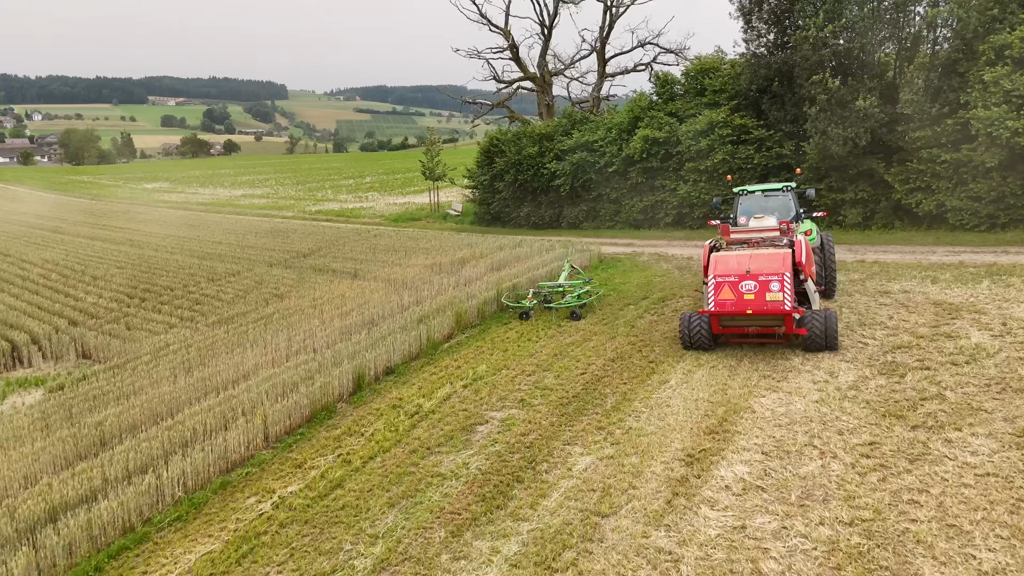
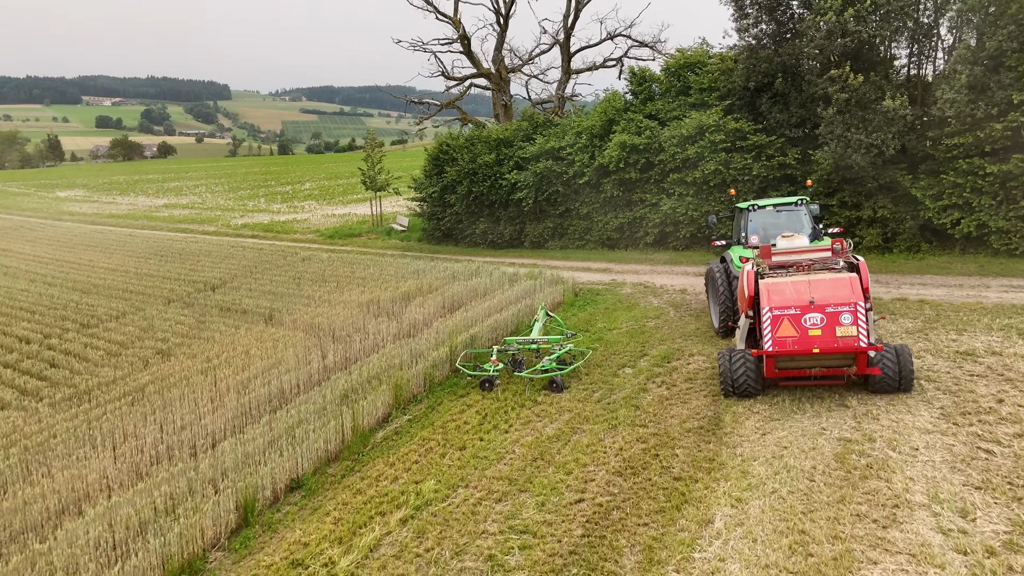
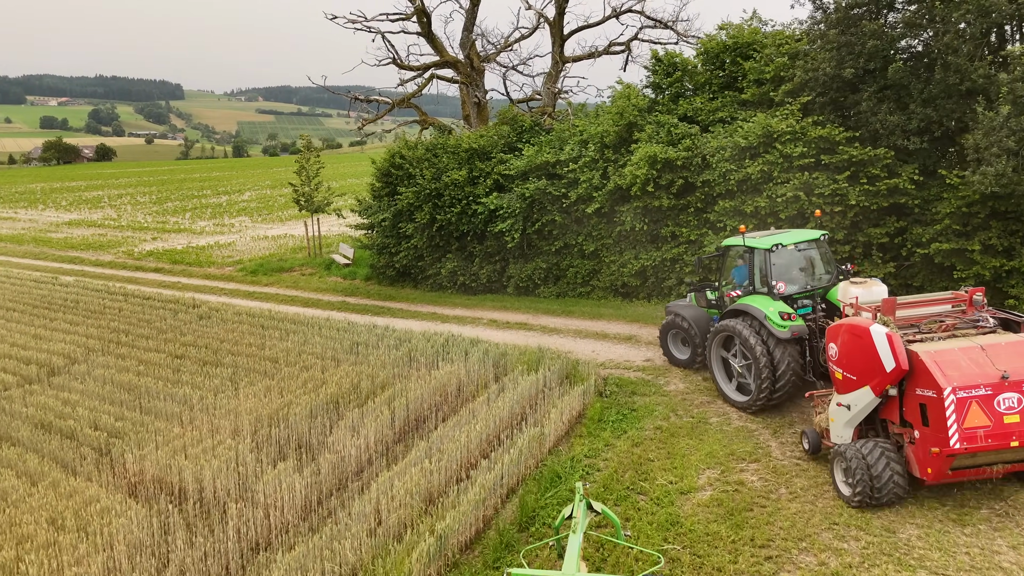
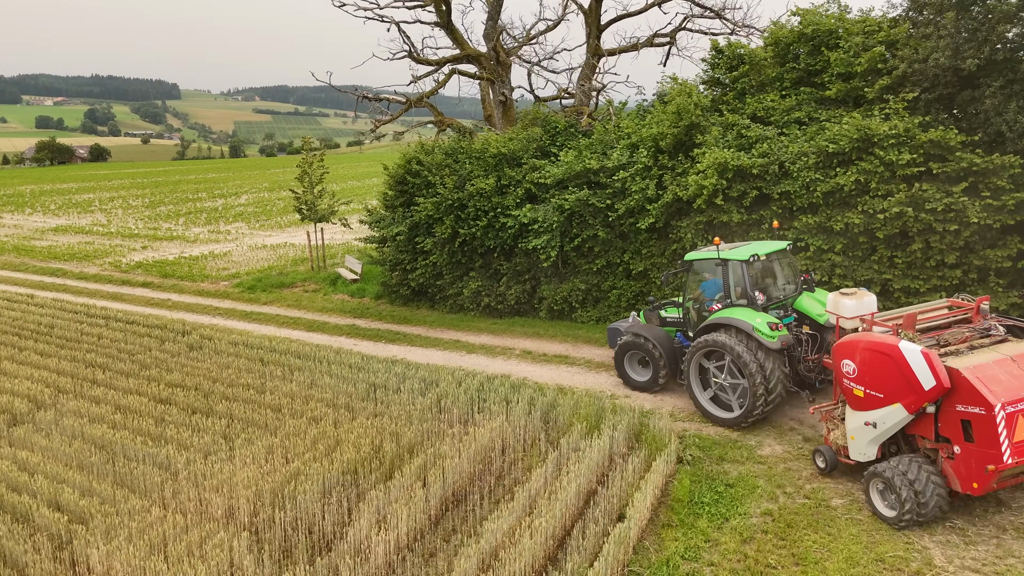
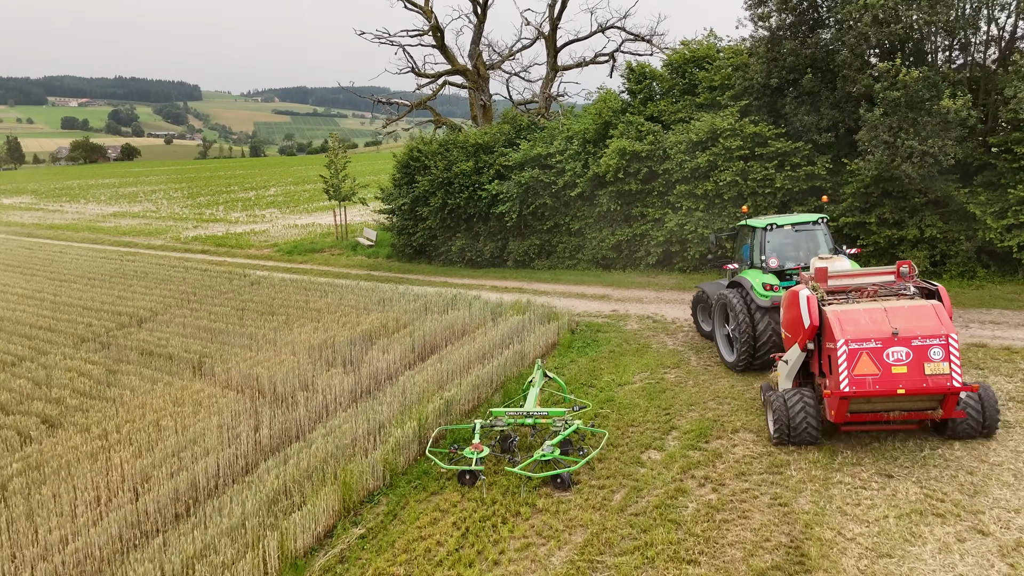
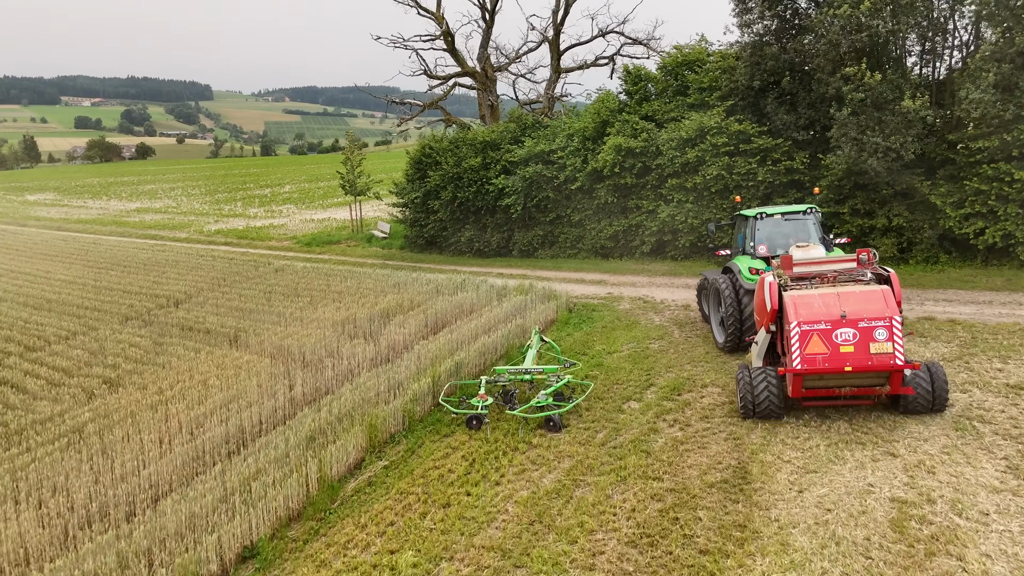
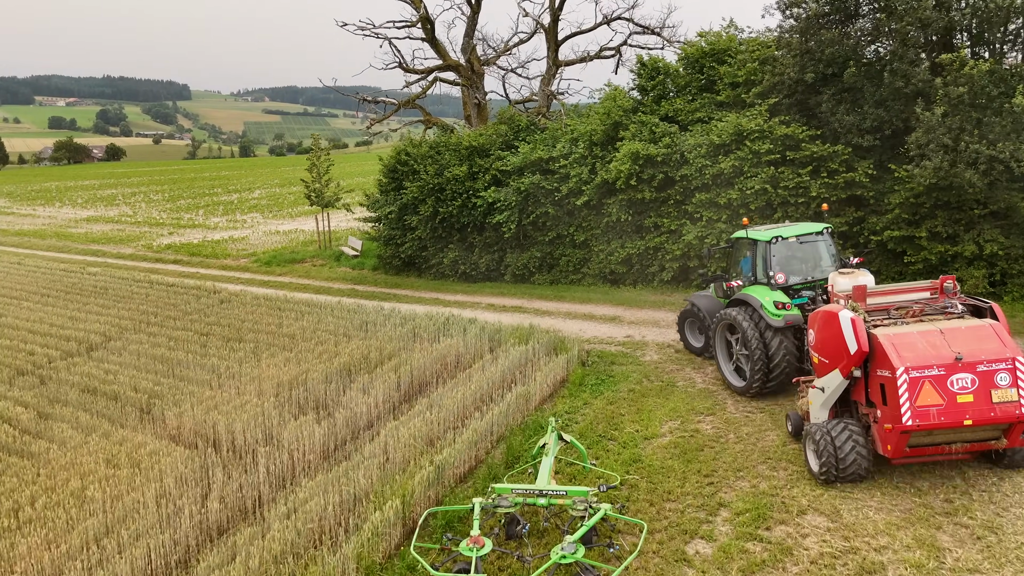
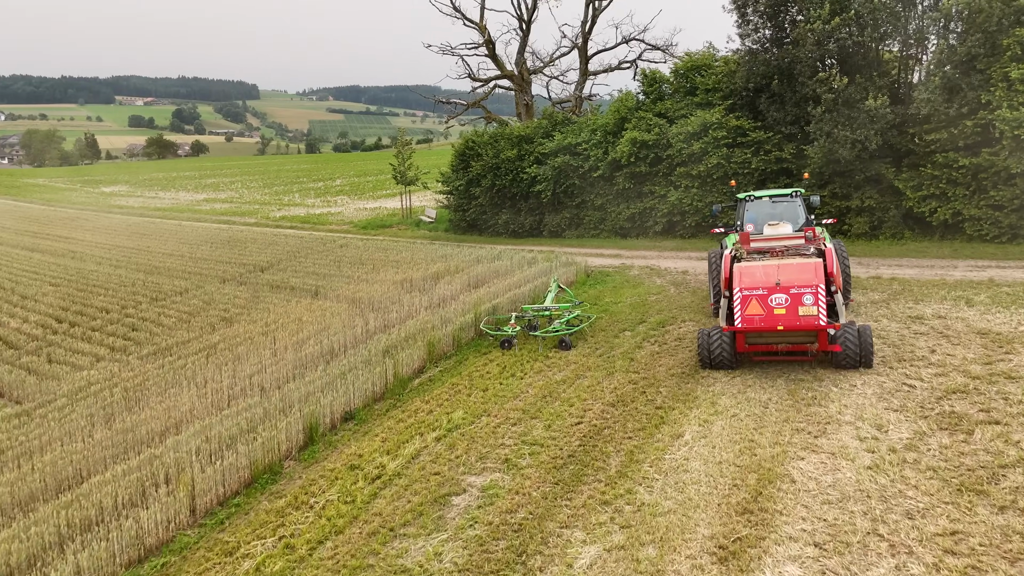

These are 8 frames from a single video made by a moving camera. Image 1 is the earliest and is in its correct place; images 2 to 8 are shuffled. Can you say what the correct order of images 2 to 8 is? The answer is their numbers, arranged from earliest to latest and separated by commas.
8, 2, 6, 5, 7, 3, 4
